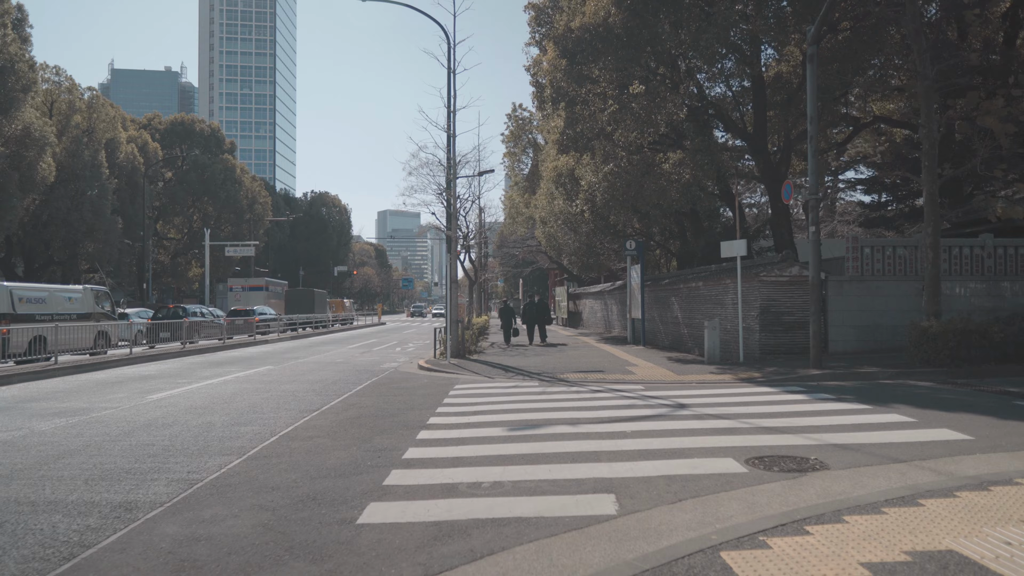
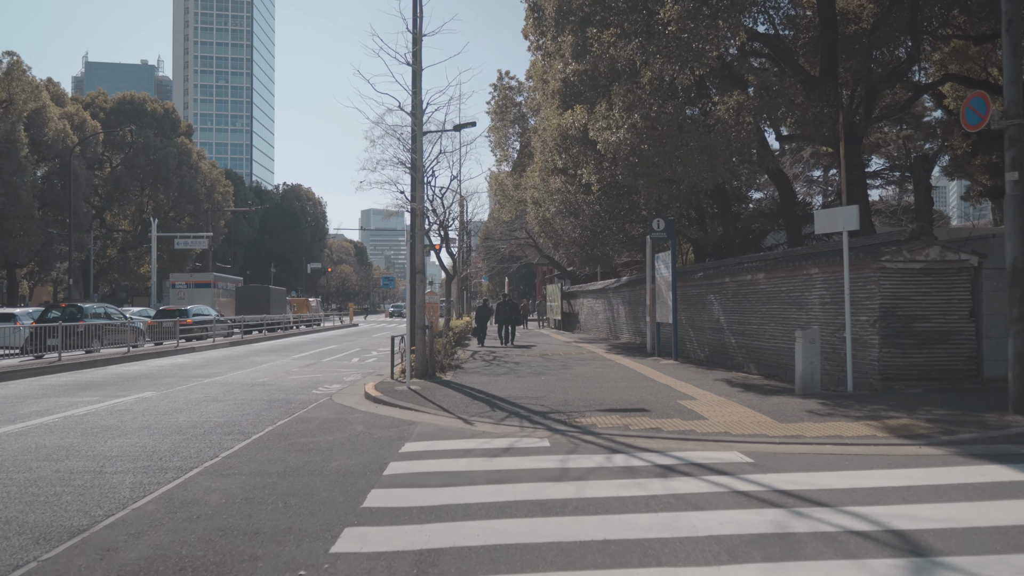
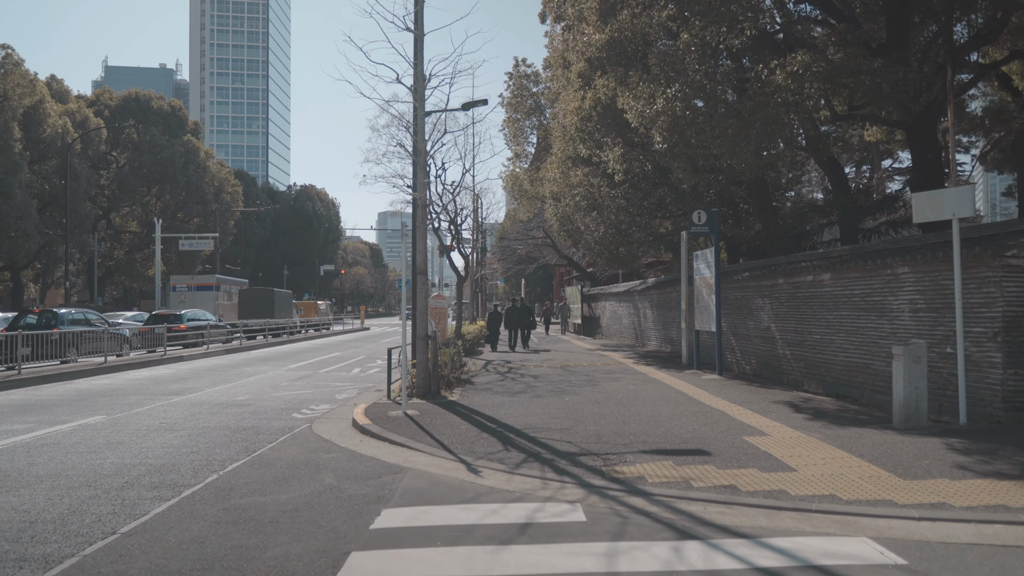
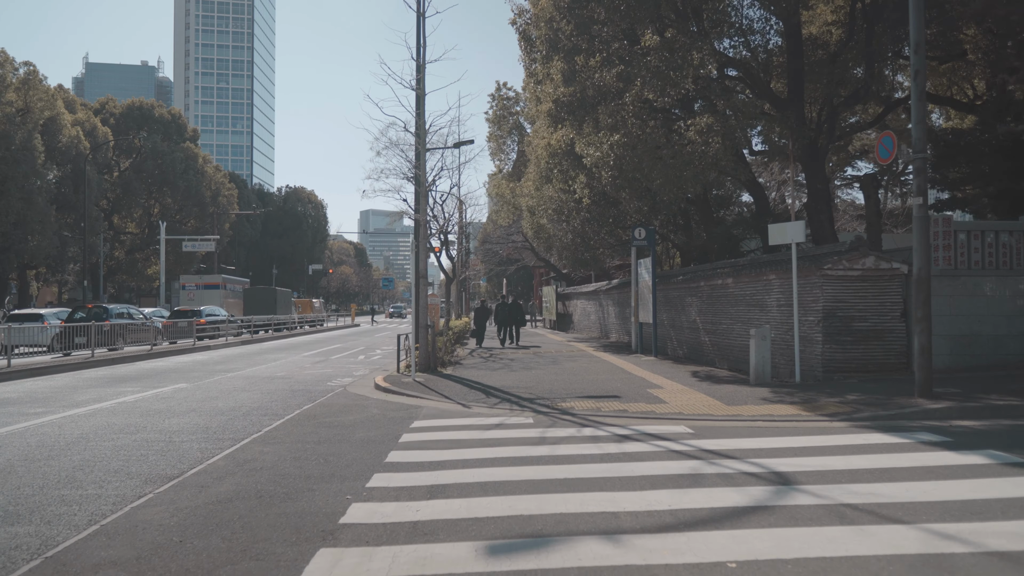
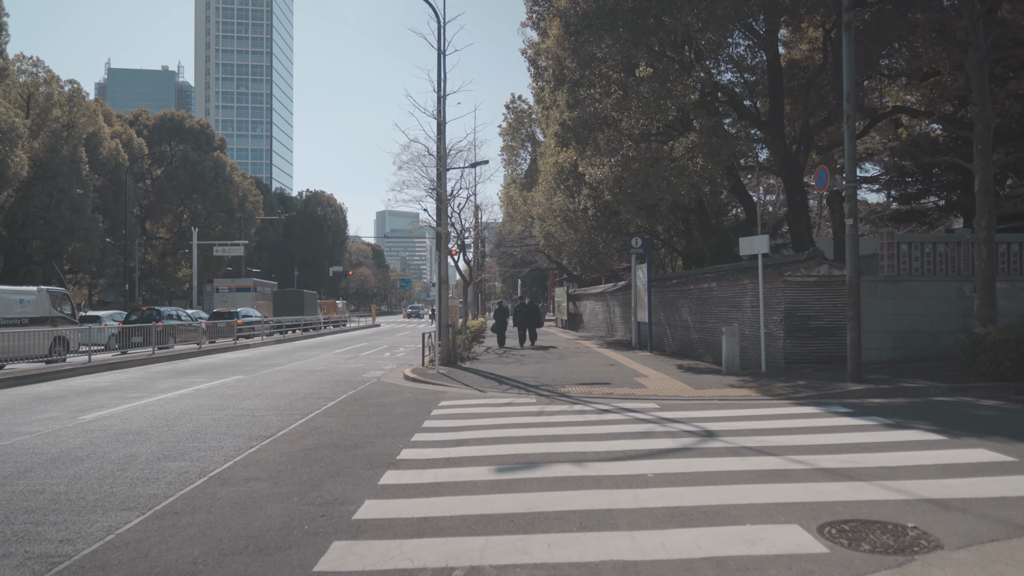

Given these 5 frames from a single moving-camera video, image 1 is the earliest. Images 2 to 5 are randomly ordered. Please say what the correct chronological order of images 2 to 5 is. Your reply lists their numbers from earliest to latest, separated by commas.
5, 4, 2, 3
